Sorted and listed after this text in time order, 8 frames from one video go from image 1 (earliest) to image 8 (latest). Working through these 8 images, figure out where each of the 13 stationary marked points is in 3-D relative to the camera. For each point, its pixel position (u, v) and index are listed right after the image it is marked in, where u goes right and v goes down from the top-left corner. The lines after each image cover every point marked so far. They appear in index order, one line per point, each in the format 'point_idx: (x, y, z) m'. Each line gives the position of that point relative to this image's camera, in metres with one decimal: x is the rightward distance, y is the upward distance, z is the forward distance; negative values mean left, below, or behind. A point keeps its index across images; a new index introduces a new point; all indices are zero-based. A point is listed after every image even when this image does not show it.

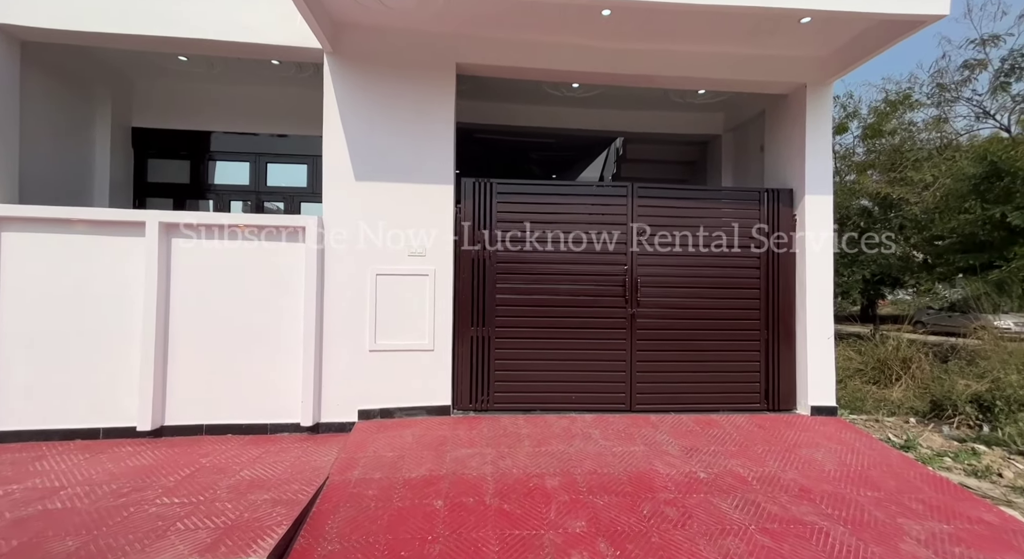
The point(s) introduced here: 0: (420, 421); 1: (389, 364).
0: (-1.0, -1.5, +5.4) m
1: (-1.3, -0.9, +5.4) m
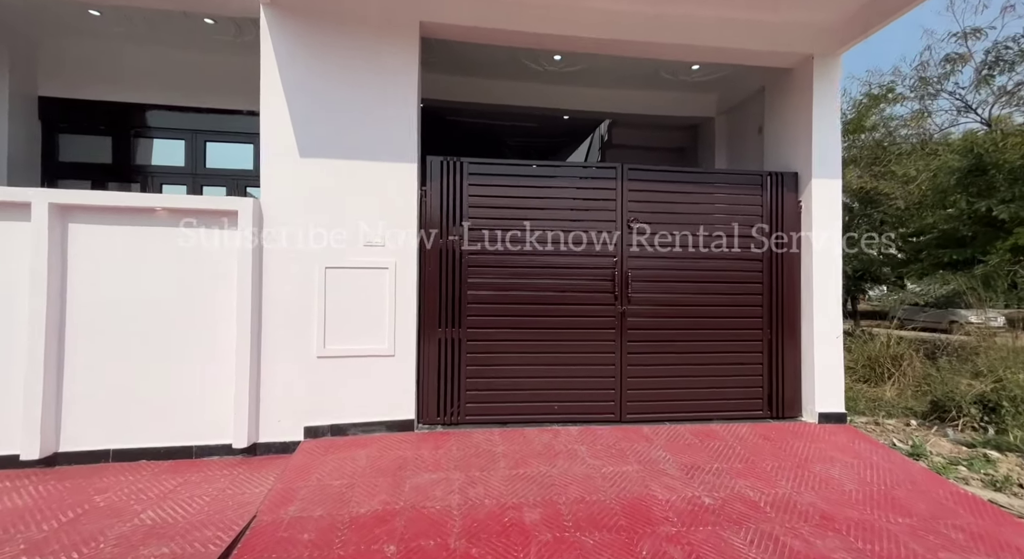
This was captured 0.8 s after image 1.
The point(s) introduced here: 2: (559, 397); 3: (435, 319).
0: (-1.2, -1.4, +4.6) m
1: (-1.6, -0.9, +4.6) m
2: (+0.5, -1.2, +5.2) m
3: (-0.8, -0.4, +5.0) m
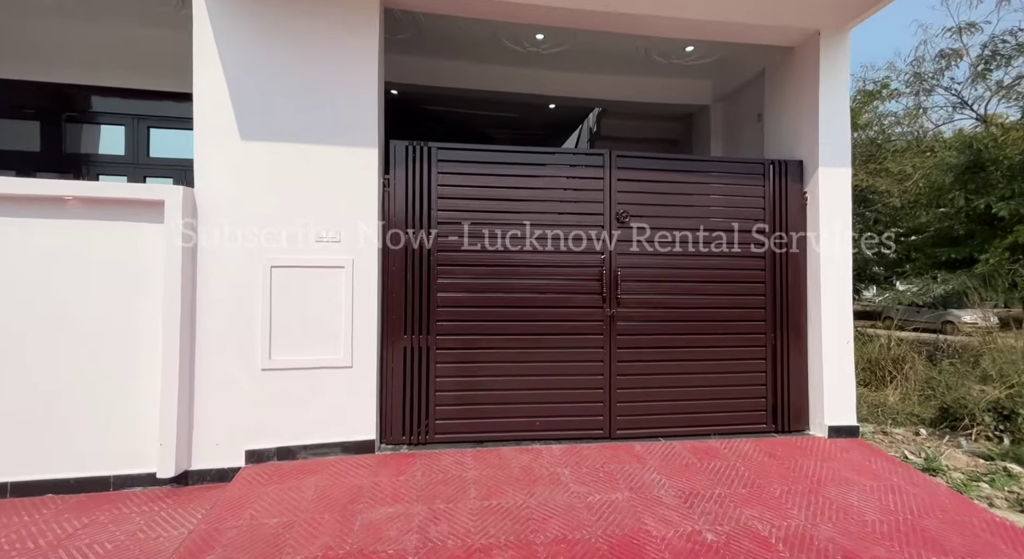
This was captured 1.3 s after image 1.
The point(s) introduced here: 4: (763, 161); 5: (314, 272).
0: (-1.4, -1.4, +4.0) m
1: (-1.8, -0.9, +4.0) m
2: (+0.3, -1.2, +4.6) m
3: (-1.0, -0.4, +4.5) m
4: (+2.4, +1.2, +5.0) m
5: (-1.6, +0.1, +4.1) m
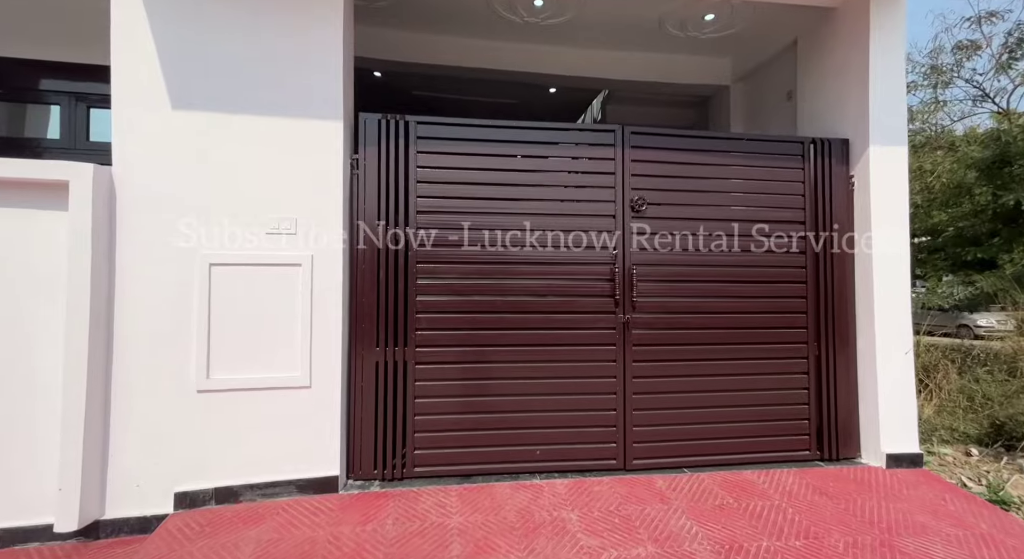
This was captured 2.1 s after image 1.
0: (-1.5, -1.4, +3.2) m
1: (-1.8, -0.9, +3.3) m
2: (+0.2, -1.2, +3.9) m
3: (-1.0, -0.4, +3.7) m
4: (+2.4, +1.2, +4.3) m
5: (-1.6, +0.1, +3.4) m
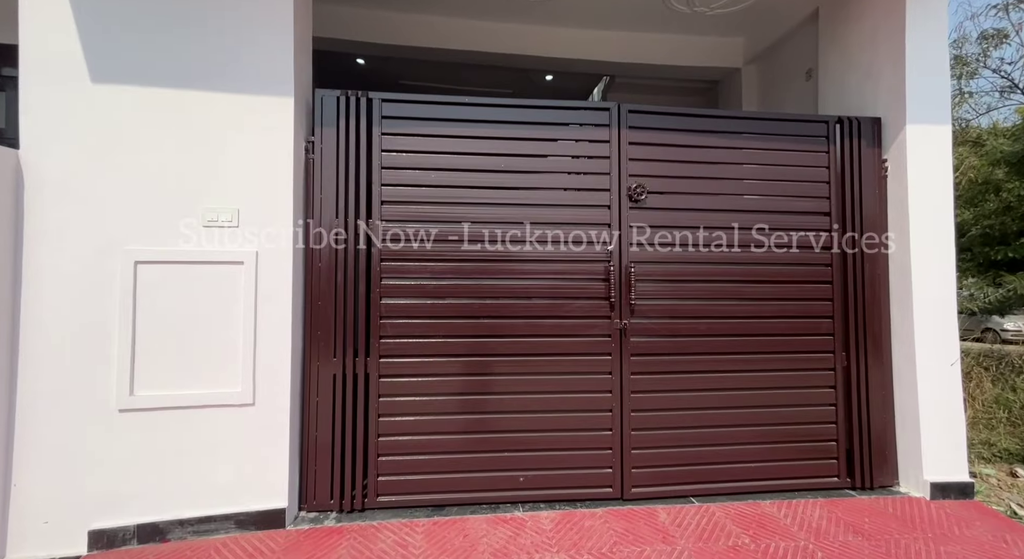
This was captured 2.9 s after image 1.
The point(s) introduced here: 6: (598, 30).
0: (-1.6, -1.4, +2.8) m
1: (-1.9, -0.9, +2.8) m
2: (+0.1, -1.2, +3.4) m
3: (-1.1, -0.4, +3.2) m
4: (+2.3, +1.2, +3.7) m
5: (-1.8, +0.1, +2.9) m
6: (+0.8, +2.4, +5.0) m
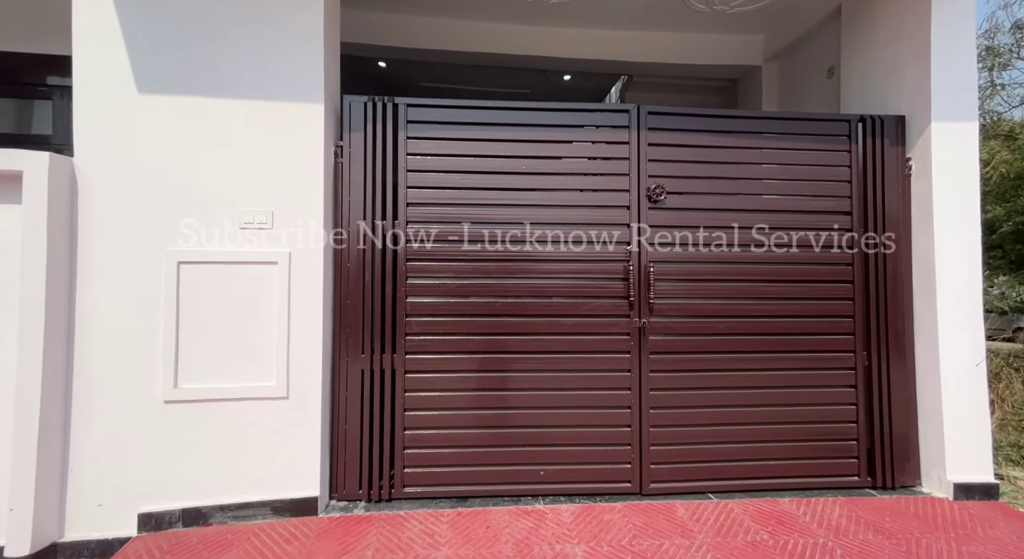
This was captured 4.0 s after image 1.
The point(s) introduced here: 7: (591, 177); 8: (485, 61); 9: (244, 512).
0: (-1.5, -1.4, +2.9) m
1: (-1.8, -0.9, +3.0) m
2: (+0.2, -1.2, +3.4) m
3: (-1.0, -0.4, +3.4) m
4: (+2.4, +1.2, +3.7) m
5: (-1.7, +0.1, +3.1) m
6: (+1.0, +2.4, +5.0) m
7: (+0.5, +0.7, +3.6) m
8: (-0.3, +2.2, +5.1) m
9: (-1.6, -1.4, +3.0) m
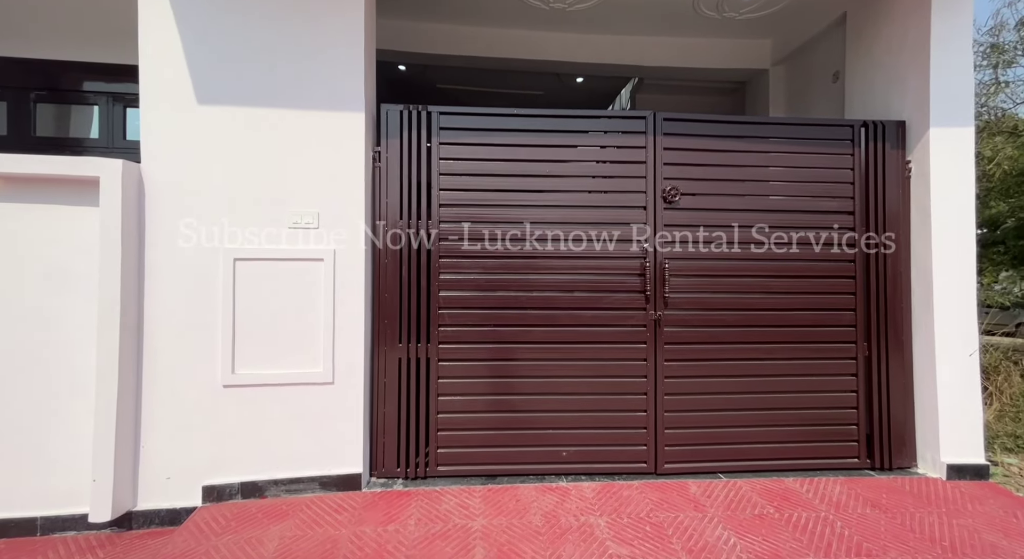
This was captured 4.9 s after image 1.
0: (-1.3, -1.4, +3.2) m
1: (-1.6, -0.8, +3.3) m
2: (+0.4, -1.2, +3.7) m
3: (-0.8, -0.4, +3.6) m
4: (+2.6, +1.2, +4.0) m
5: (-1.5, +0.1, +3.3) m
6: (+1.2, +2.5, +5.3) m
7: (+0.7, +0.7, +3.8) m
8: (-0.1, +2.2, +5.4) m
9: (-1.4, -1.3, +3.3) m
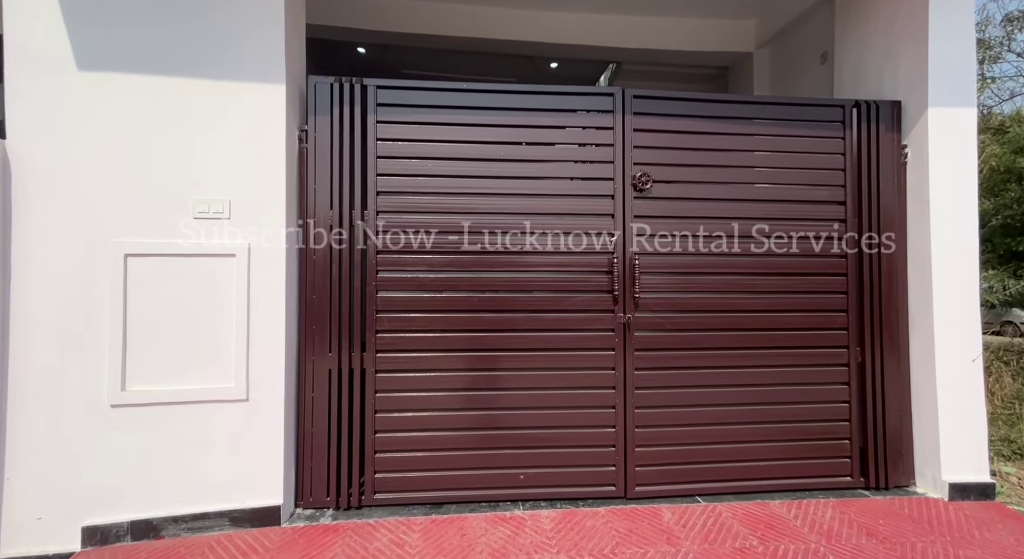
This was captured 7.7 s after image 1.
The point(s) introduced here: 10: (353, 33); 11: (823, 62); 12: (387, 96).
0: (-1.6, -1.4, +2.7) m
1: (-2.0, -0.8, +2.8) m
2: (+0.1, -1.1, +3.3) m
3: (-1.1, -0.4, +3.1) m
4: (+2.3, +1.2, +3.5) m
5: (-1.8, +0.1, +2.8) m
6: (+0.9, +2.5, +4.8) m
7: (+0.4, +0.7, +3.4) m
8: (-0.4, +2.2, +4.9) m
9: (-1.7, -1.3, +2.8) m
10: (-1.4, +2.2, +4.6) m
11: (+2.6, +1.8, +4.3) m
12: (-0.8, +1.2, +3.3) m
